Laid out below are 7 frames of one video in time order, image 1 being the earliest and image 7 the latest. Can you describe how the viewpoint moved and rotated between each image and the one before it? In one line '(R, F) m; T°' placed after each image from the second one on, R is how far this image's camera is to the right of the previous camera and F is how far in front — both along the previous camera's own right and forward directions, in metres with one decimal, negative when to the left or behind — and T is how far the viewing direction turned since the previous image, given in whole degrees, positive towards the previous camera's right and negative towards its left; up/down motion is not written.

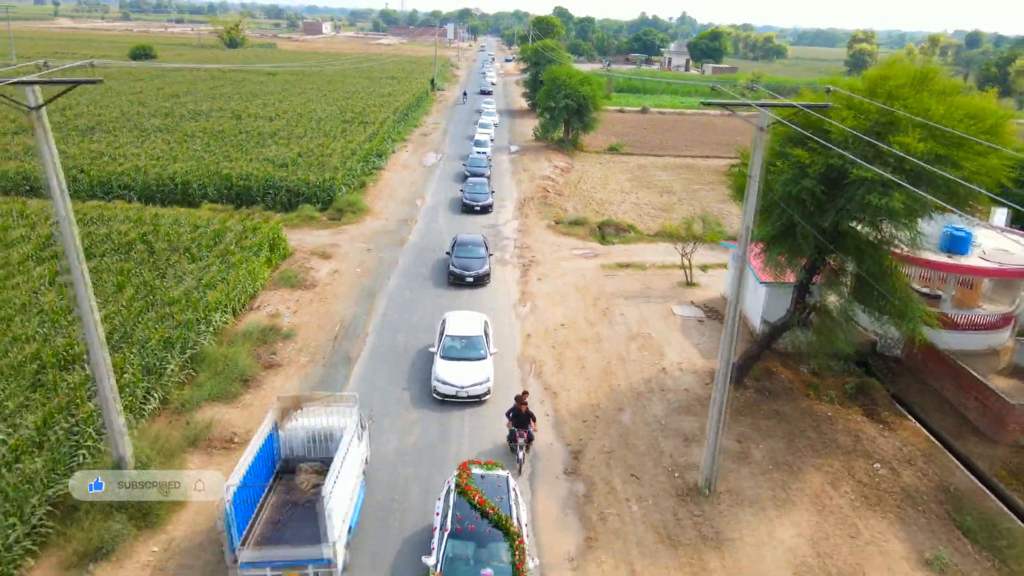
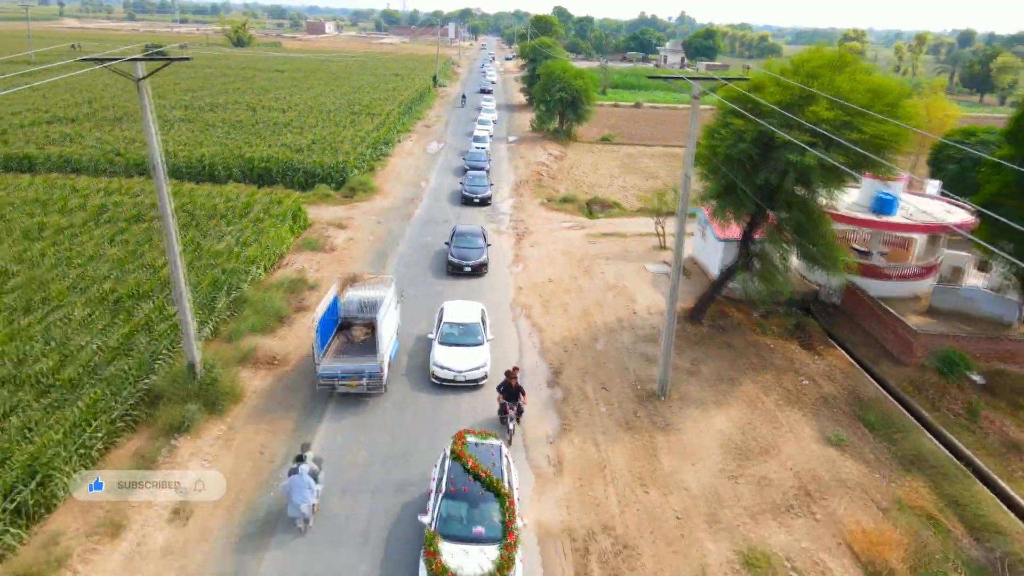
(+0.2, -2.9) m; 0°
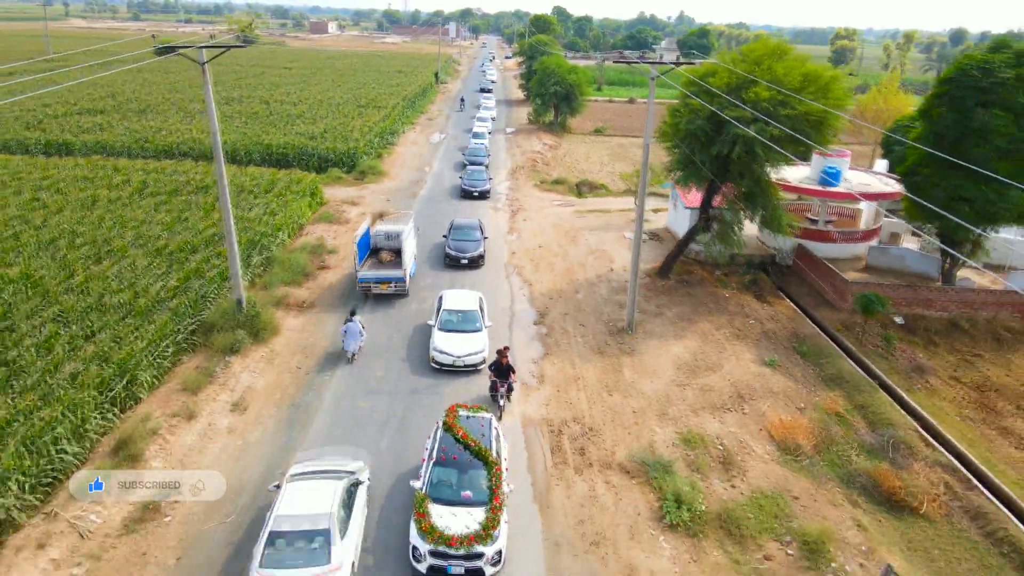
(+0.2, -3.0) m; 0°
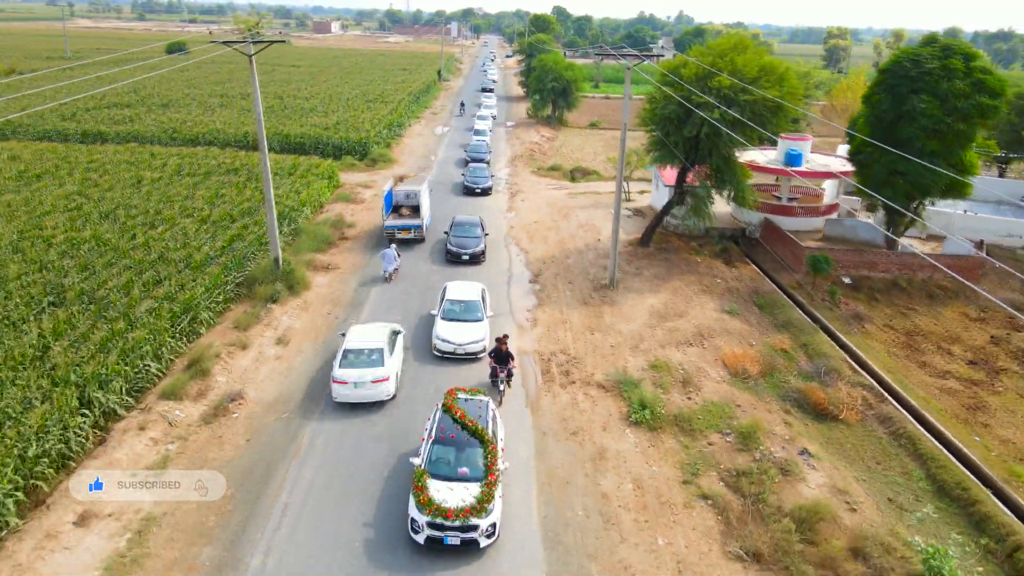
(+0.1, -2.9) m; 0°
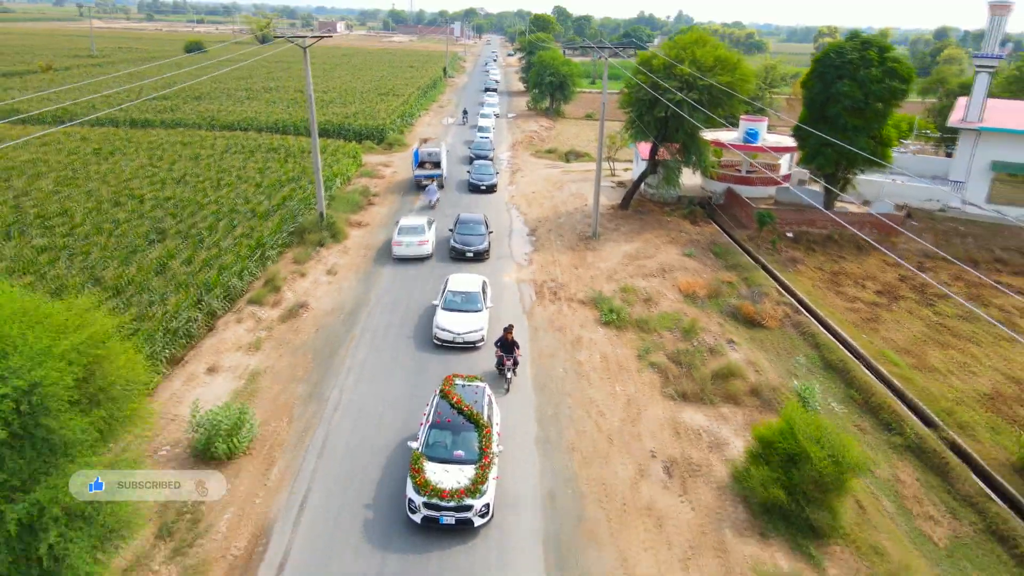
(0.0, -4.7) m; 0°
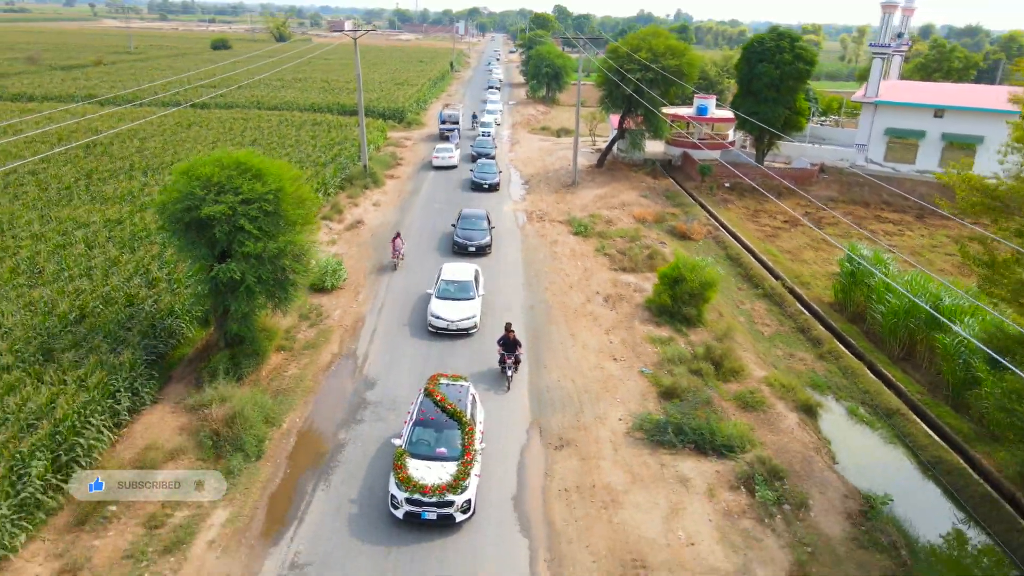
(+0.2, -7.7) m; 0°
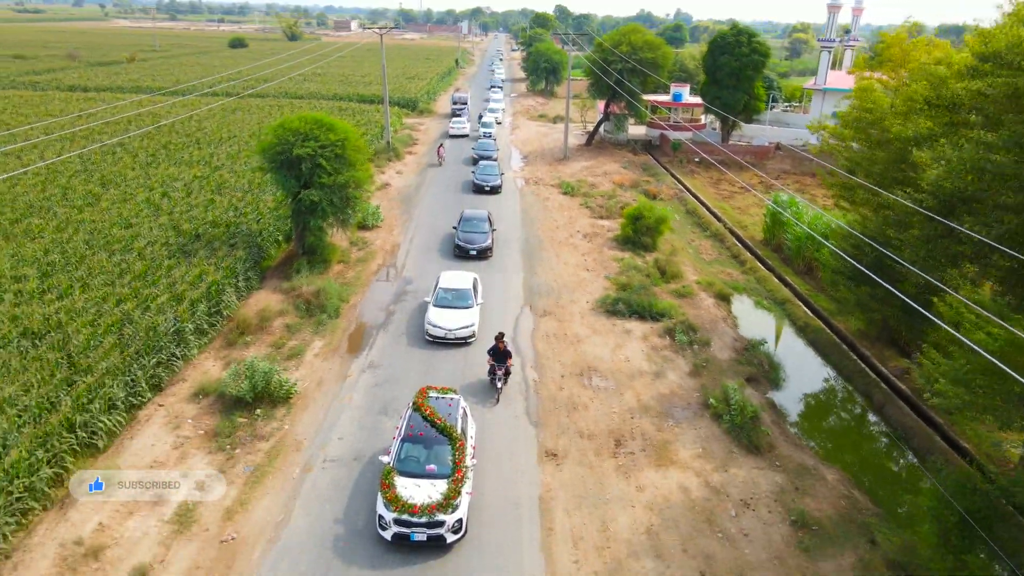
(+0.1, -5.9) m; 0°
